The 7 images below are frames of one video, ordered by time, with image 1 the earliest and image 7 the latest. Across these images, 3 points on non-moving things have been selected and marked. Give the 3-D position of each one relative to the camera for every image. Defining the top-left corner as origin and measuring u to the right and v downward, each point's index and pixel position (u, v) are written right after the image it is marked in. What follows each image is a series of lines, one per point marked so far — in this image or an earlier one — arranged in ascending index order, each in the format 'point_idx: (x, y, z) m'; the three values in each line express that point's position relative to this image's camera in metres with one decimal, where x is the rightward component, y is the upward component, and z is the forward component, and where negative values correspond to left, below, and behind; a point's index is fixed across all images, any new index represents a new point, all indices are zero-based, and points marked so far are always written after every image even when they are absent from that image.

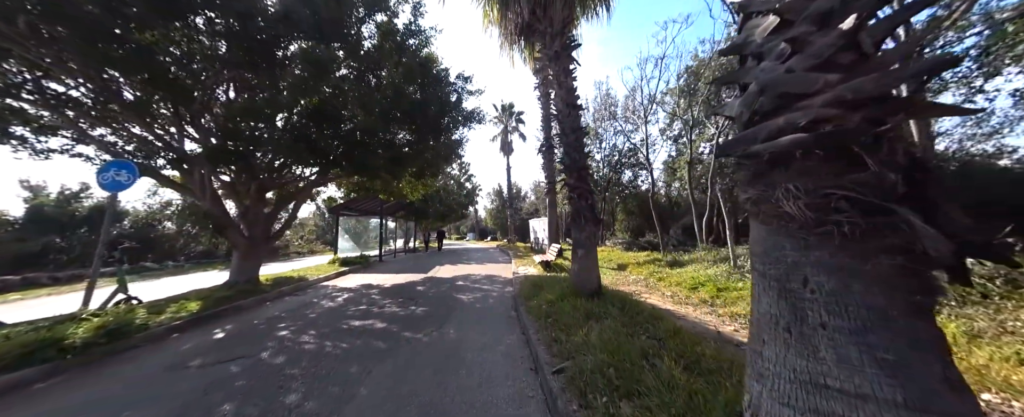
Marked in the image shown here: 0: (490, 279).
0: (-0.9, -2.9, +10.4) m
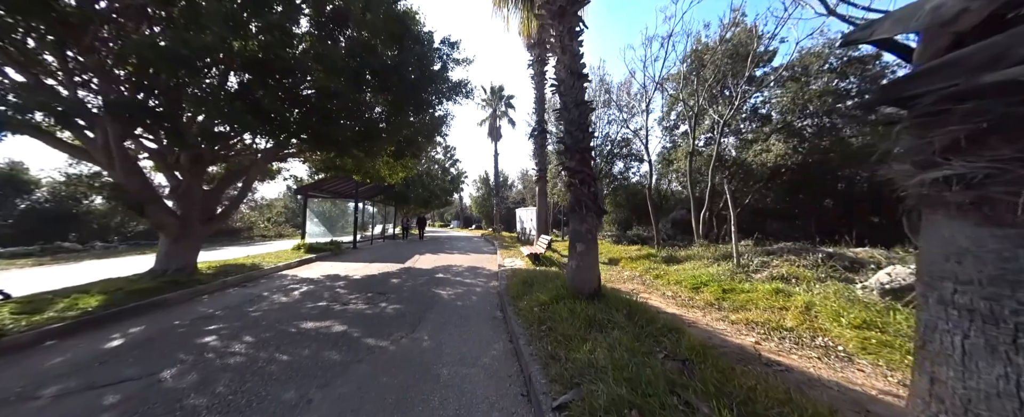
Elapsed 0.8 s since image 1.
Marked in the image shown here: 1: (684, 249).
0: (-1.5, -2.4, +9.6) m
1: (+6.0, -1.4, +8.7) m
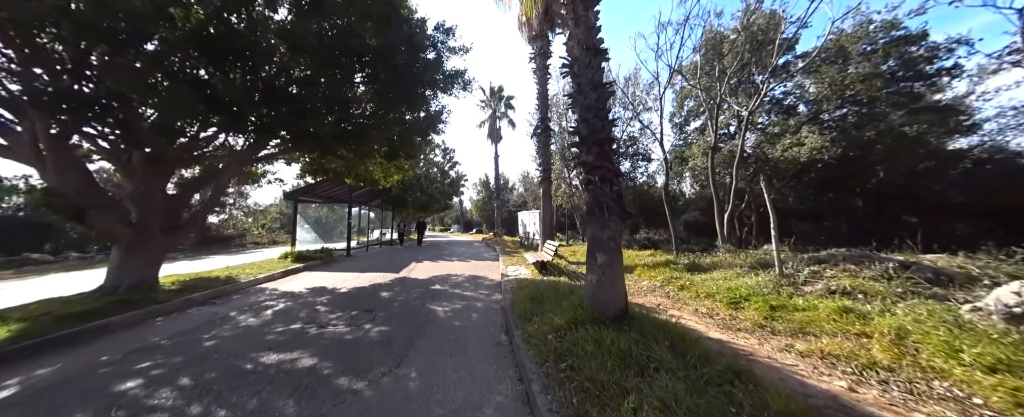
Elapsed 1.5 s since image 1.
0: (-1.3, -2.5, +8.8) m
1: (+6.1, -1.5, +7.9) m
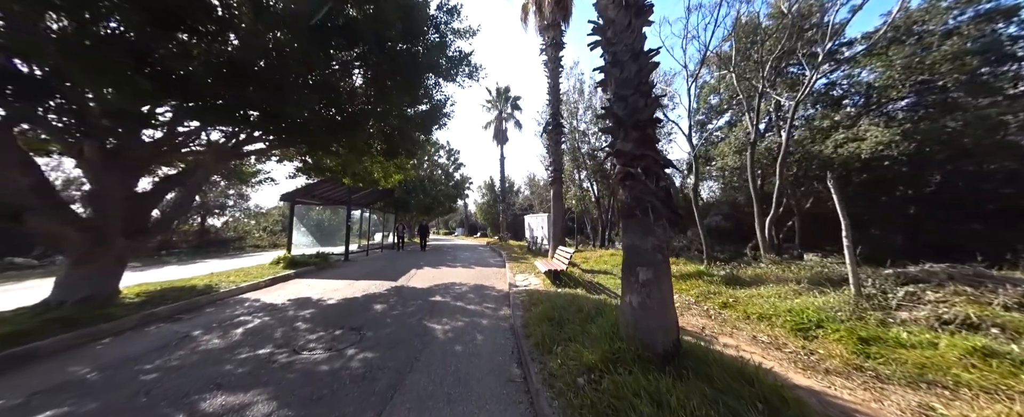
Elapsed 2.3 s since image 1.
0: (-1.0, -2.6, +7.9) m
1: (+6.3, -1.6, +6.9) m
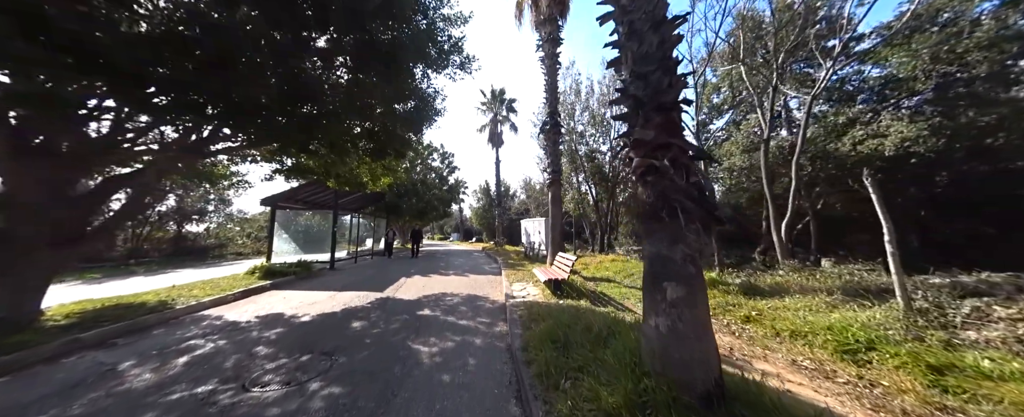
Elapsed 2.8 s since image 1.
0: (-1.1, -2.7, +7.2) m
1: (+6.3, -1.6, +6.3) m
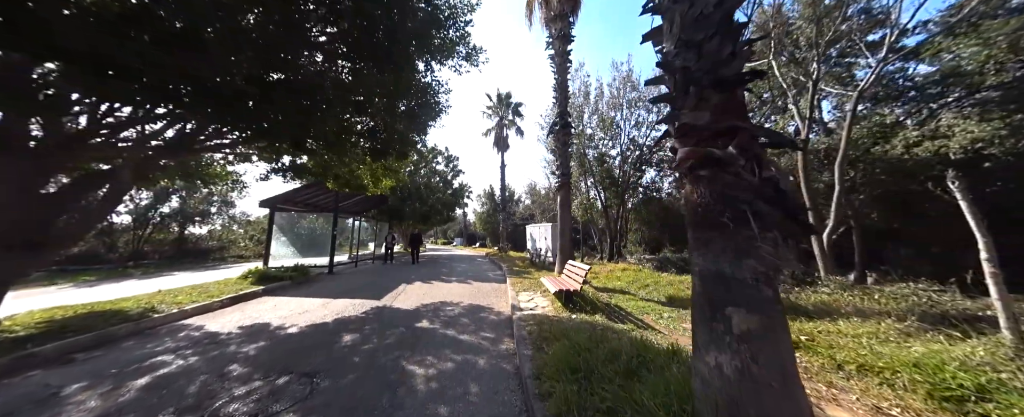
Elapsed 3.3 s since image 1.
0: (-1.0, -2.8, +6.6) m
1: (+6.4, -1.8, +5.6) m
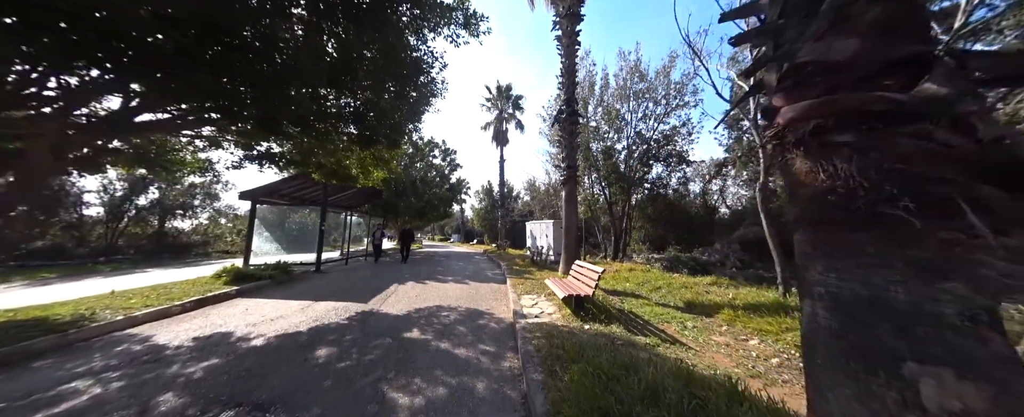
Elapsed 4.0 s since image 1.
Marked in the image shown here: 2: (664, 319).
0: (-0.9, -2.6, +5.8) m
1: (+6.5, -1.7, +4.9) m
2: (+3.4, -2.5, +5.7) m
